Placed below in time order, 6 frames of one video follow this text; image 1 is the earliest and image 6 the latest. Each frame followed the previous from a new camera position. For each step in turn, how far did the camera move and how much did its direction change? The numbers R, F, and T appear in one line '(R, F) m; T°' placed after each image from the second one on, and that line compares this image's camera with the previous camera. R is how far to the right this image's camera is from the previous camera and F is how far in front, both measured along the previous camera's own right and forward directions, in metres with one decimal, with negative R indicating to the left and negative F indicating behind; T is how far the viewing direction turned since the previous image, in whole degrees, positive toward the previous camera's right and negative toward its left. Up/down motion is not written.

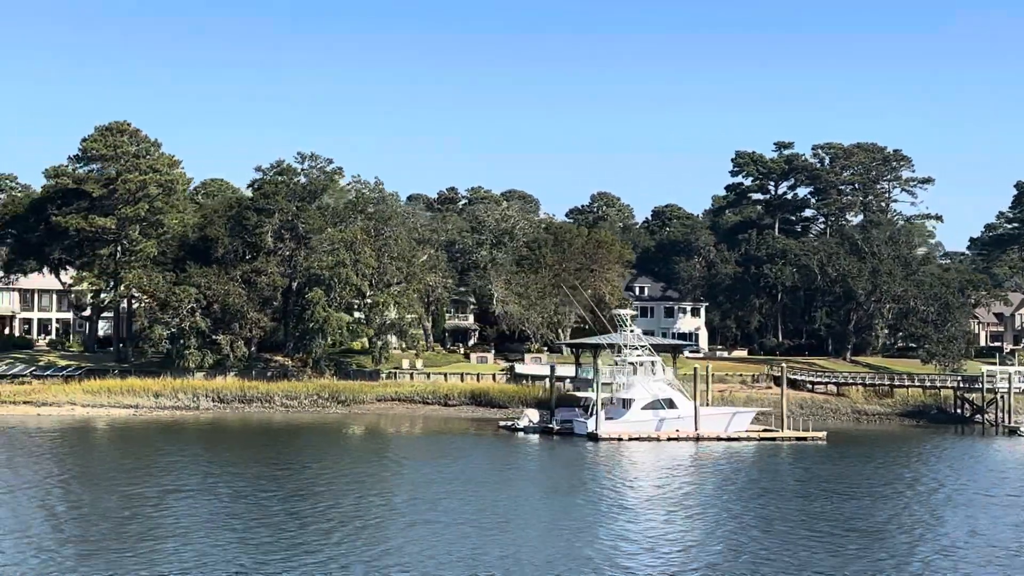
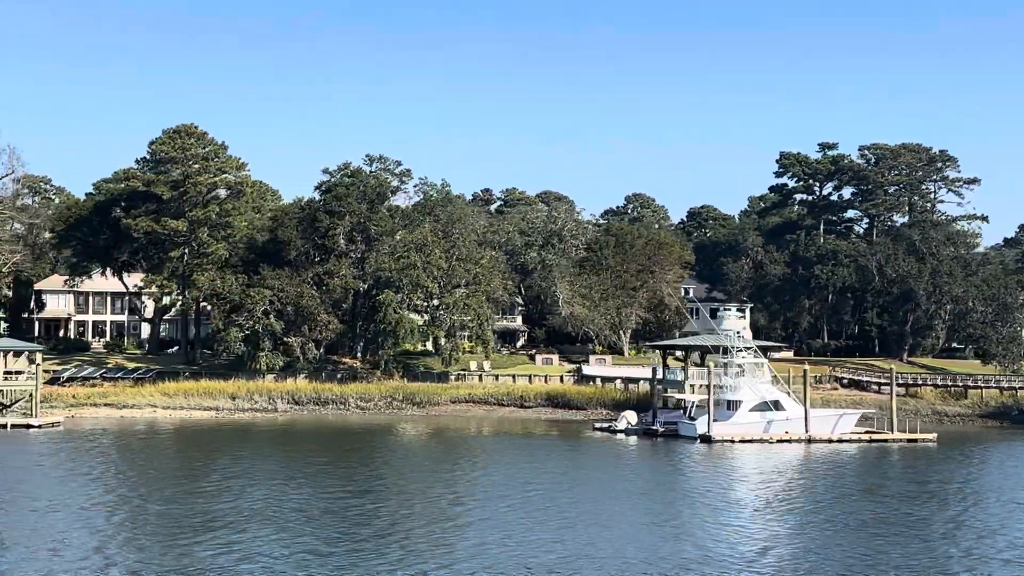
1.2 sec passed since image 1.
(-3.3, 0.0) m; 0°
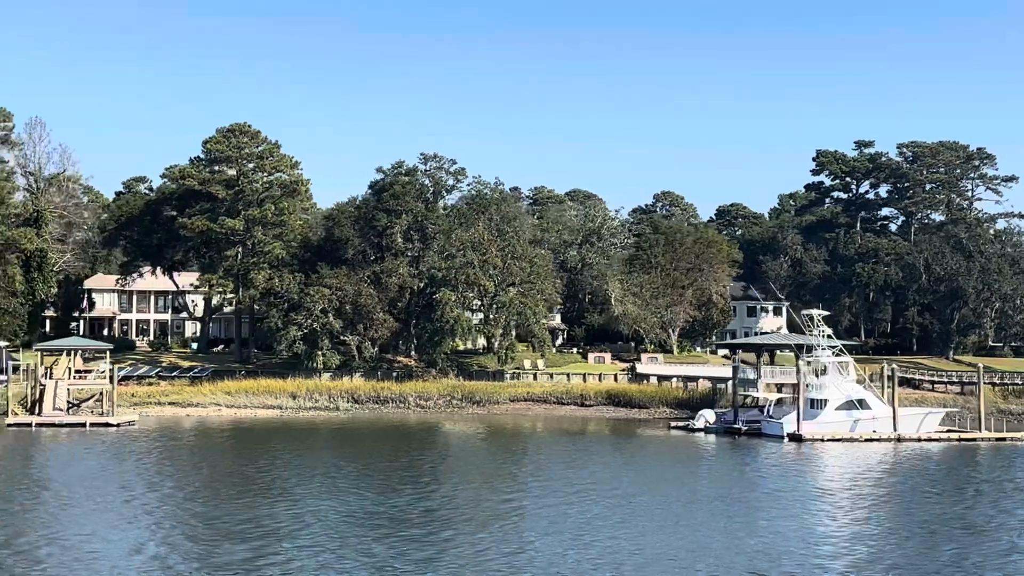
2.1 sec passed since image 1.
(-2.6, 0.0) m; 0°
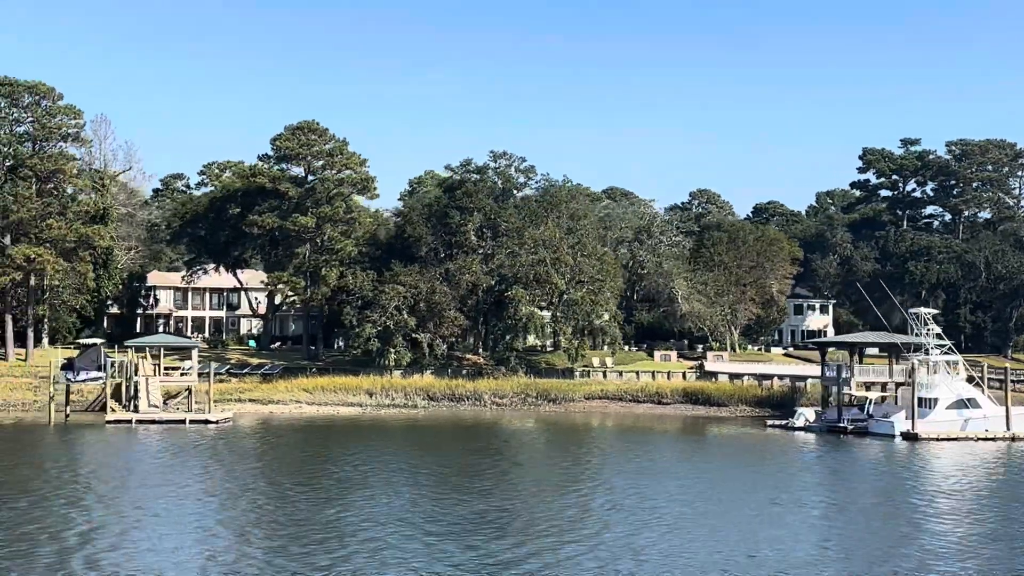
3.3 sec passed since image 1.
(-3.3, 0.0) m; 0°
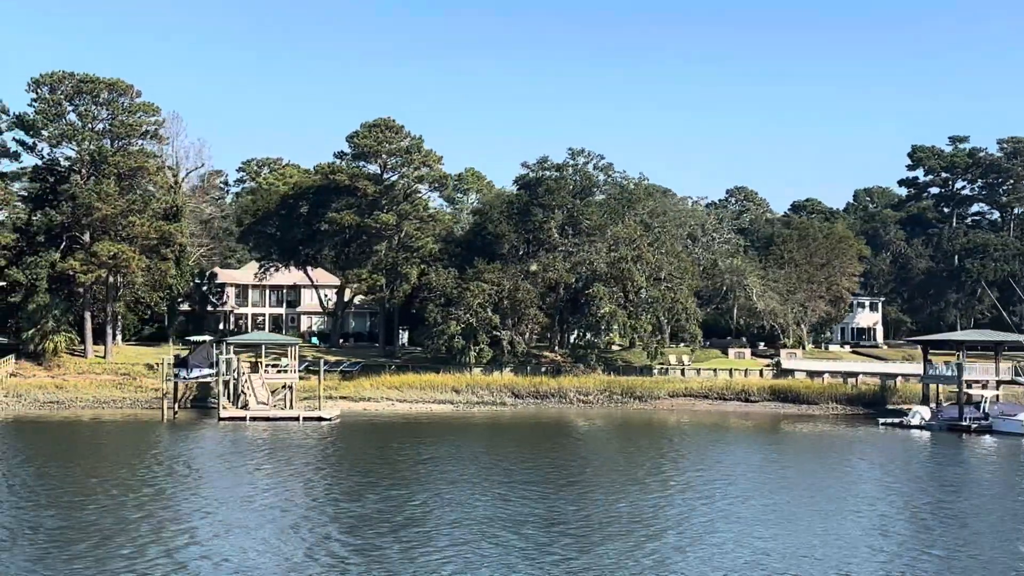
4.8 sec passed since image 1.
(-4.1, 0.0) m; 0°
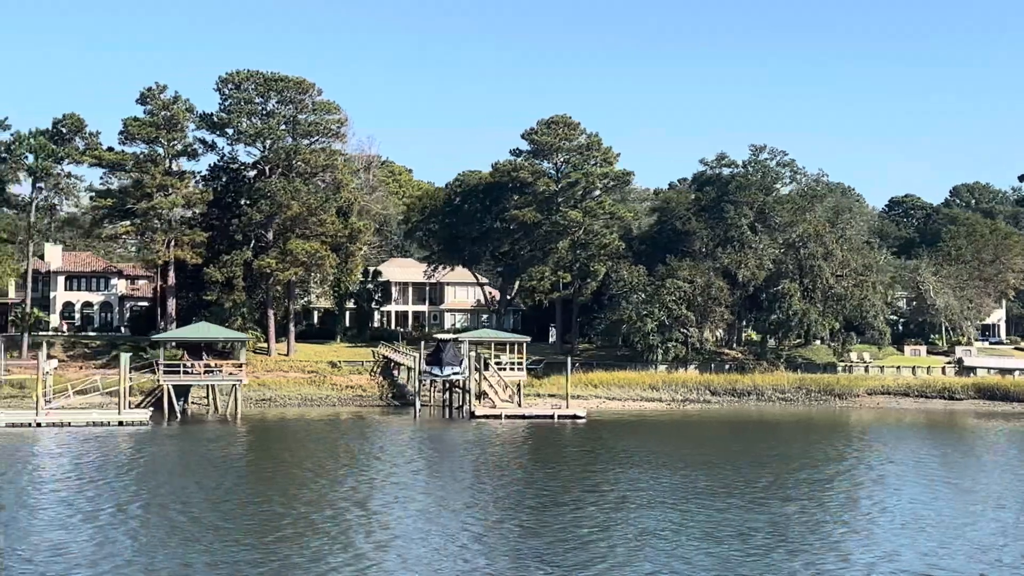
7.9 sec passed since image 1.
(-8.6, +0.1) m; -1°
